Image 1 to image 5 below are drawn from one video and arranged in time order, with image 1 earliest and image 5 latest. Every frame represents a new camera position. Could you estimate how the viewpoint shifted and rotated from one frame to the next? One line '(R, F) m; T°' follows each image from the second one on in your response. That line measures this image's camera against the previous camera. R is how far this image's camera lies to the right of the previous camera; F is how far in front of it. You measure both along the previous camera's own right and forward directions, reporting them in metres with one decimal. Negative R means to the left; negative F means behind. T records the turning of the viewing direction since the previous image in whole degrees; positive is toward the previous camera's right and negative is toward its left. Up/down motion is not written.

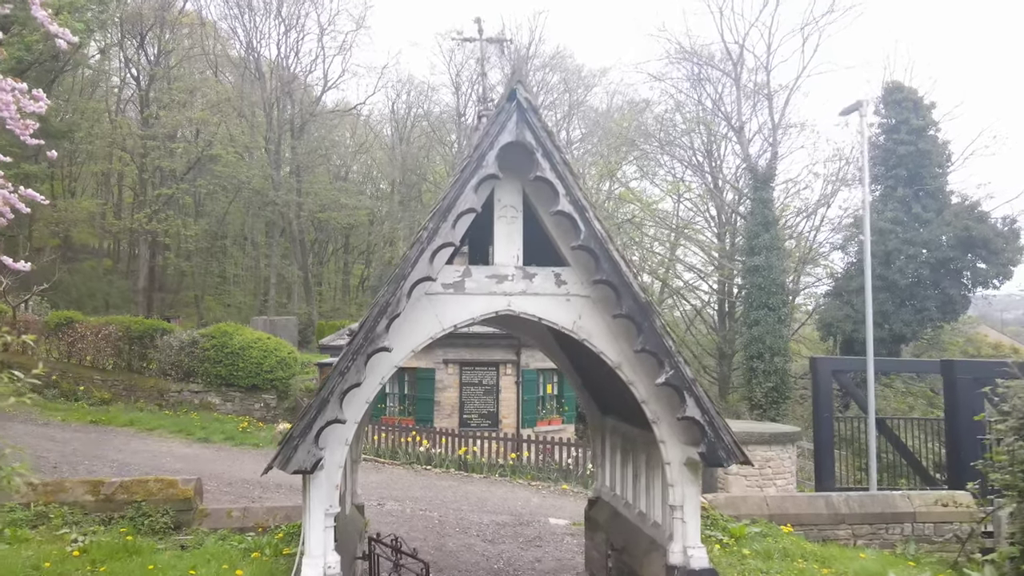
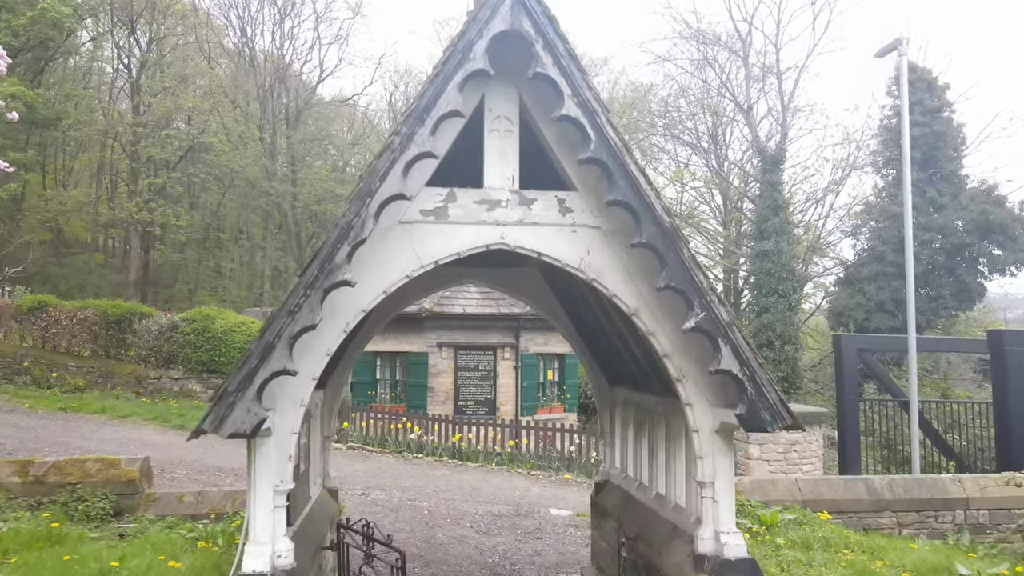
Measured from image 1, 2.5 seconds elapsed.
(0.0, +1.0) m; 0°
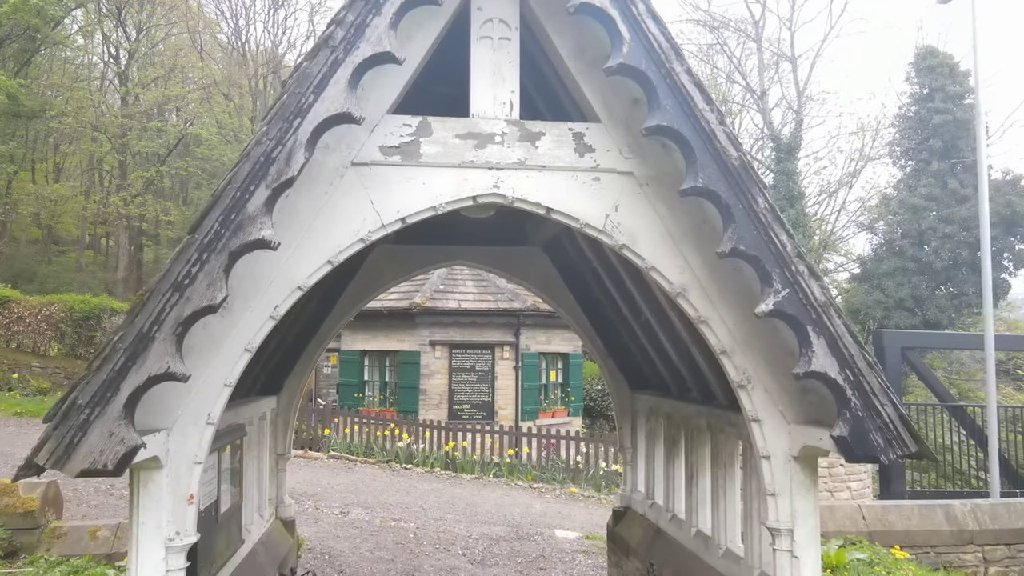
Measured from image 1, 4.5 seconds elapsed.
(0.0, +1.2) m; 0°
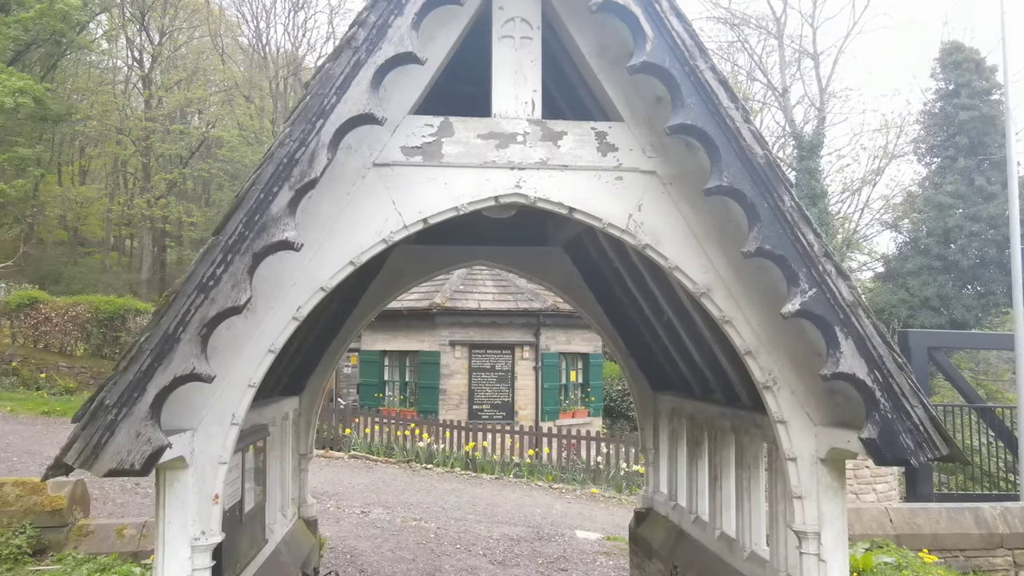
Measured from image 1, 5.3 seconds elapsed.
(0.0, 0.0) m; -2°
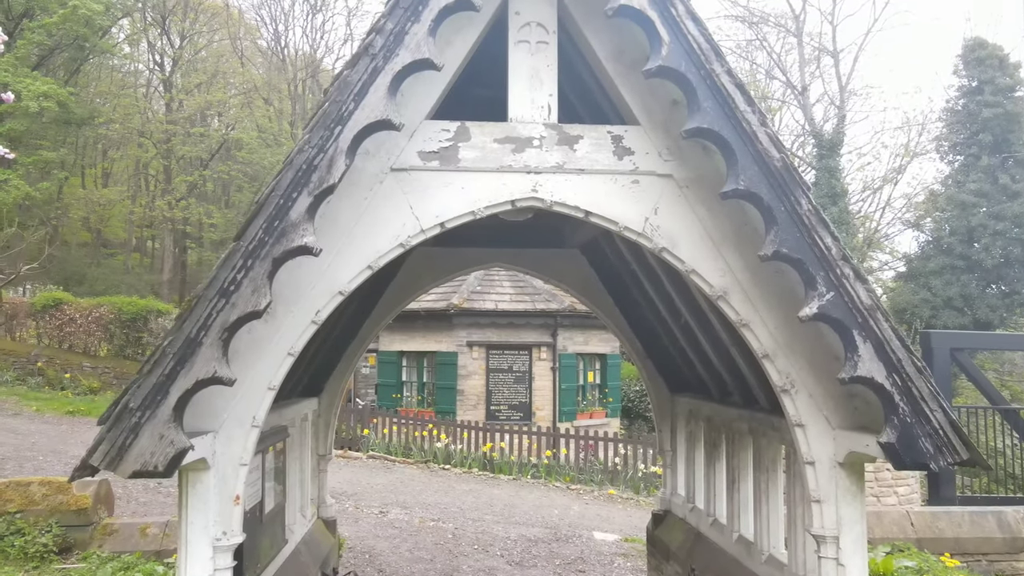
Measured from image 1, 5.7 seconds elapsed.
(0.0, 0.0) m; -1°
